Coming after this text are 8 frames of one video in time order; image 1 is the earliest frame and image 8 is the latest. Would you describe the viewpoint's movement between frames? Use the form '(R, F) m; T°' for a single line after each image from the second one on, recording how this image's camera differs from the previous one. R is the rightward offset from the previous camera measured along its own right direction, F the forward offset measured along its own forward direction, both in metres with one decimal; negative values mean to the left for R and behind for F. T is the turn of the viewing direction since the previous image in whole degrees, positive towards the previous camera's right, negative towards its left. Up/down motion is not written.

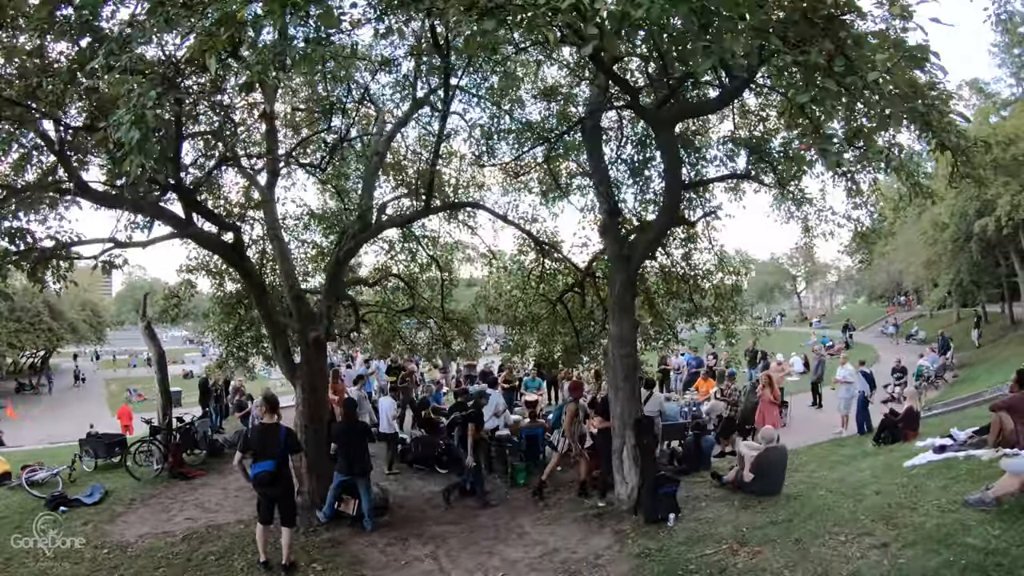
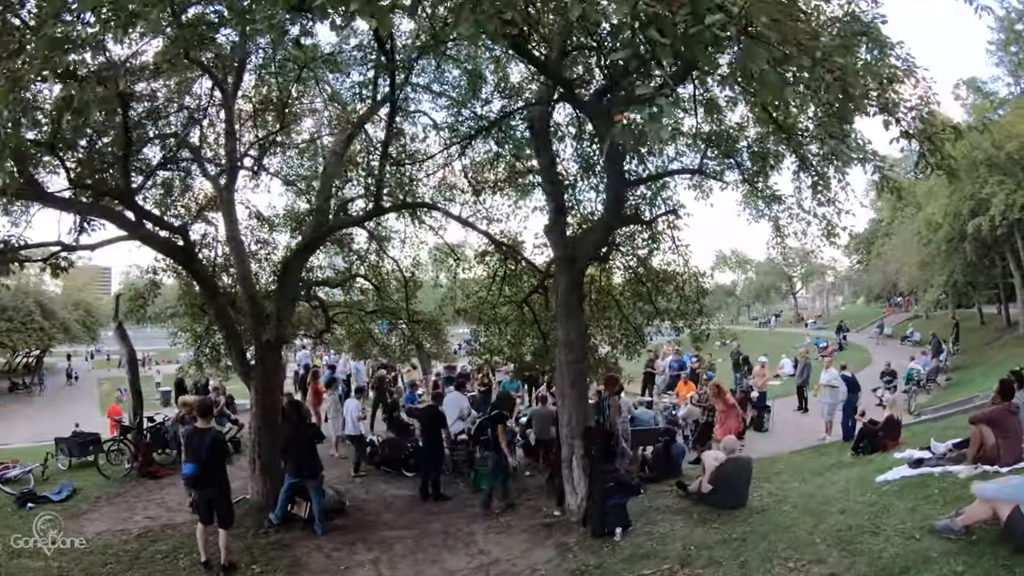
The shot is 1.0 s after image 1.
(+0.8, +0.1) m; -1°
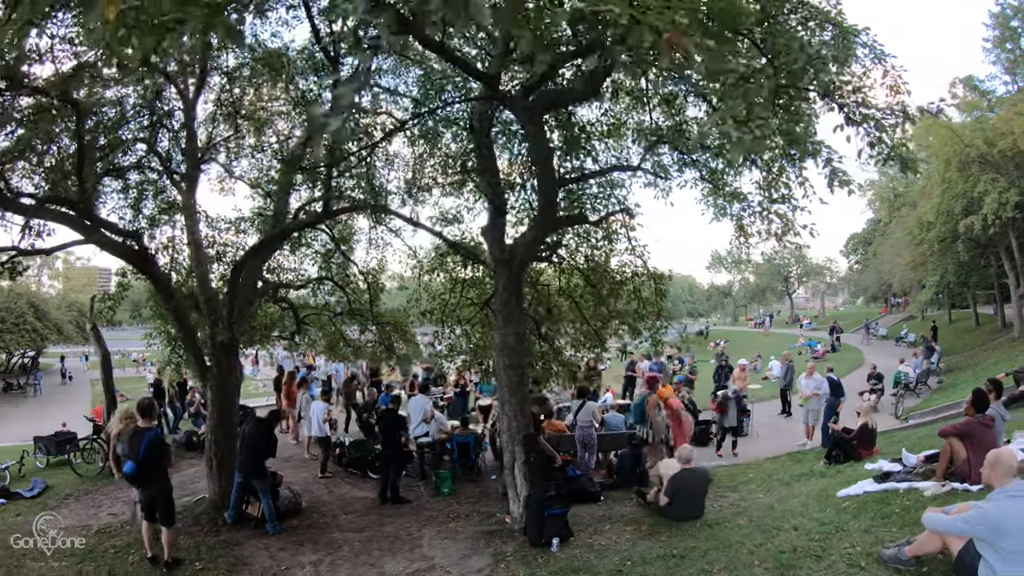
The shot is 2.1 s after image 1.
(+0.9, +0.1) m; -1°
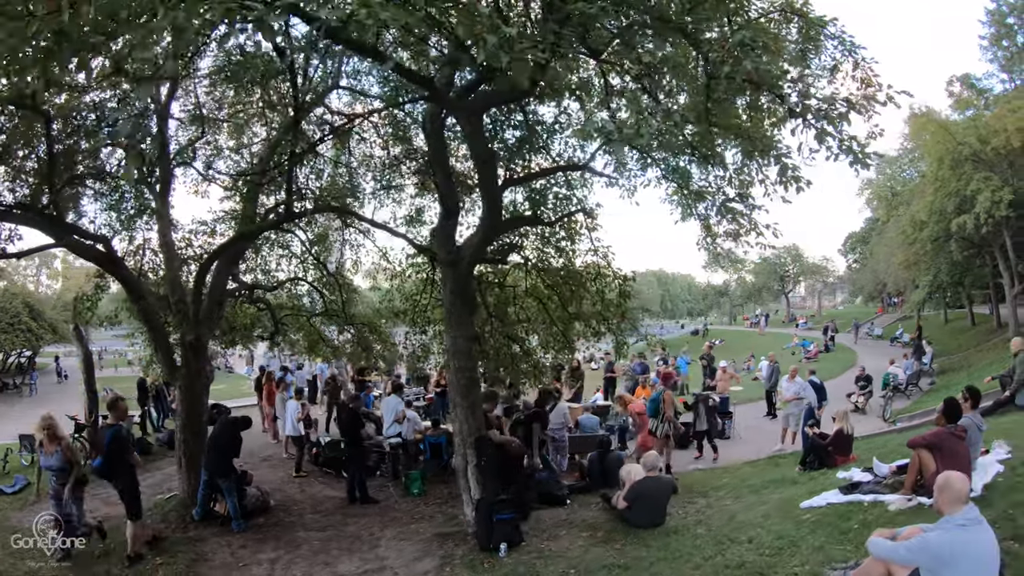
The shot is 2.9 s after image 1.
(+0.7, 0.0) m; -1°
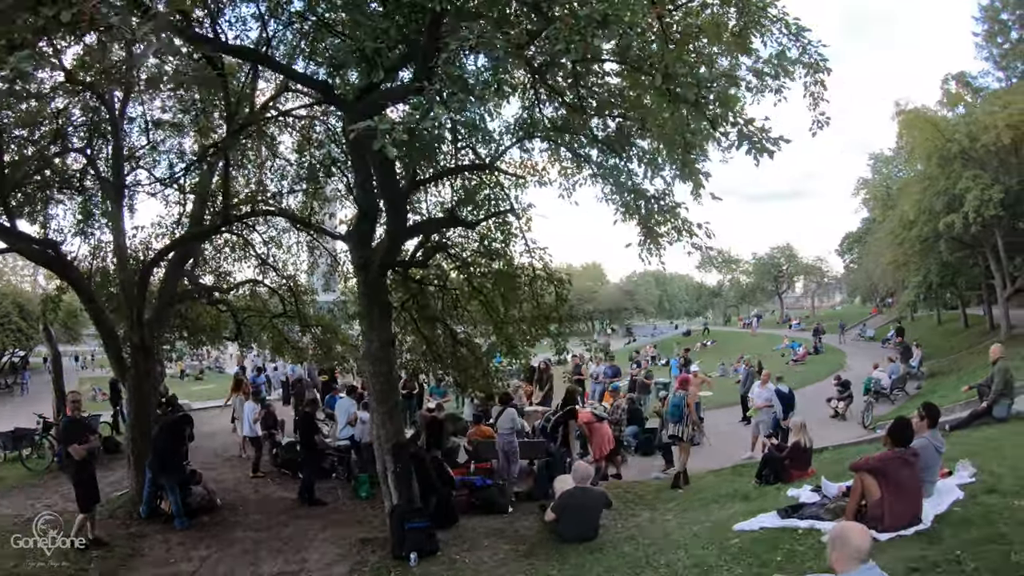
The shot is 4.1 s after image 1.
(+1.2, +0.1) m; -2°
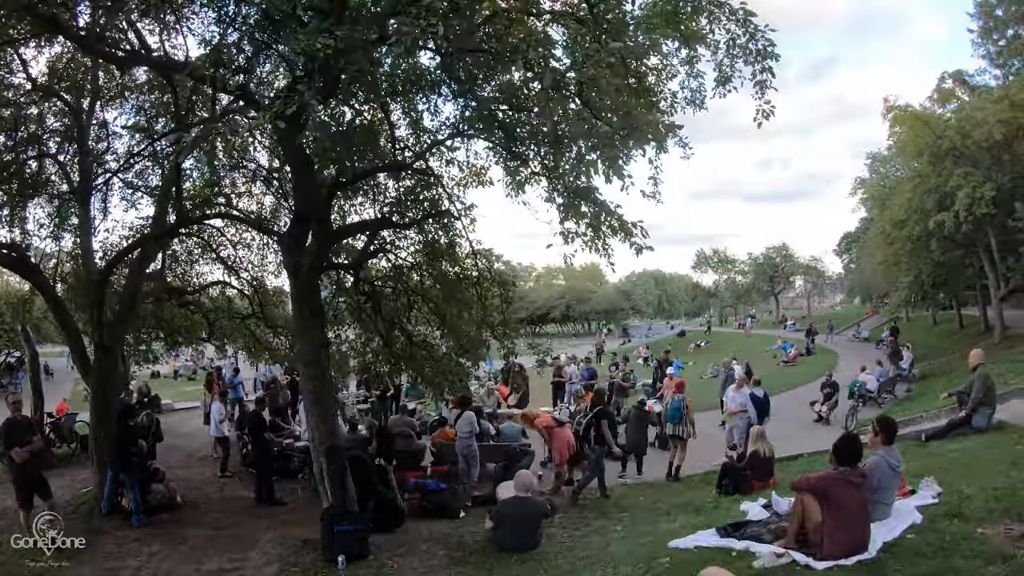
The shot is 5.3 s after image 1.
(+0.9, +0.1) m; -2°
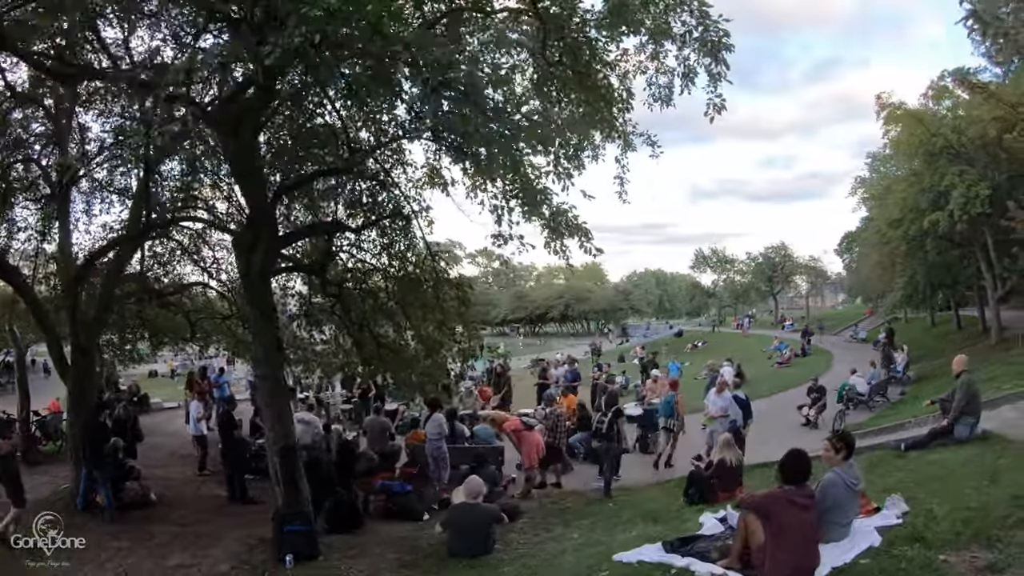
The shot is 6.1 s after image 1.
(+0.7, 0.0) m; -1°
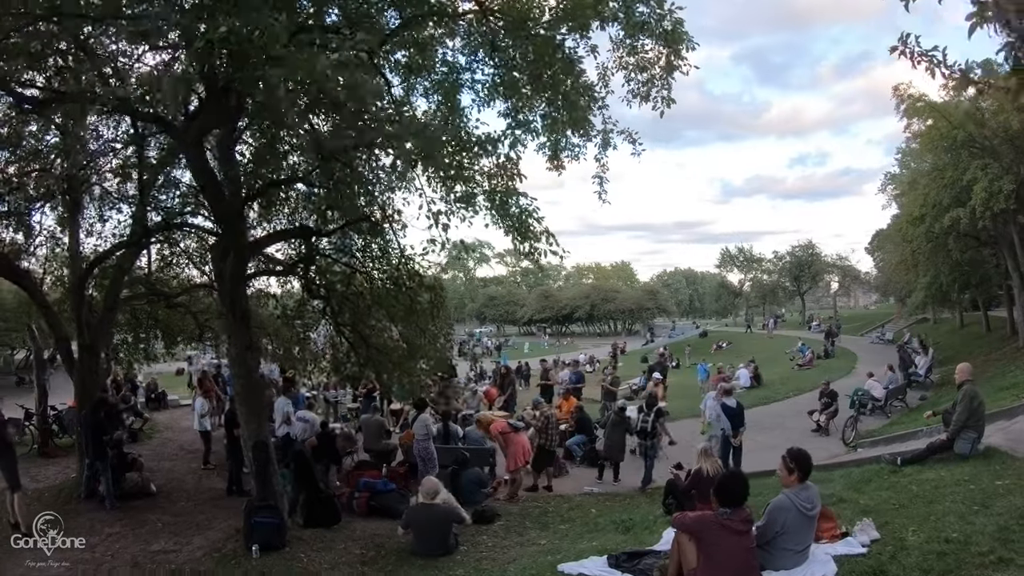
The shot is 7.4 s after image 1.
(+1.0, 0.0) m; -4°
